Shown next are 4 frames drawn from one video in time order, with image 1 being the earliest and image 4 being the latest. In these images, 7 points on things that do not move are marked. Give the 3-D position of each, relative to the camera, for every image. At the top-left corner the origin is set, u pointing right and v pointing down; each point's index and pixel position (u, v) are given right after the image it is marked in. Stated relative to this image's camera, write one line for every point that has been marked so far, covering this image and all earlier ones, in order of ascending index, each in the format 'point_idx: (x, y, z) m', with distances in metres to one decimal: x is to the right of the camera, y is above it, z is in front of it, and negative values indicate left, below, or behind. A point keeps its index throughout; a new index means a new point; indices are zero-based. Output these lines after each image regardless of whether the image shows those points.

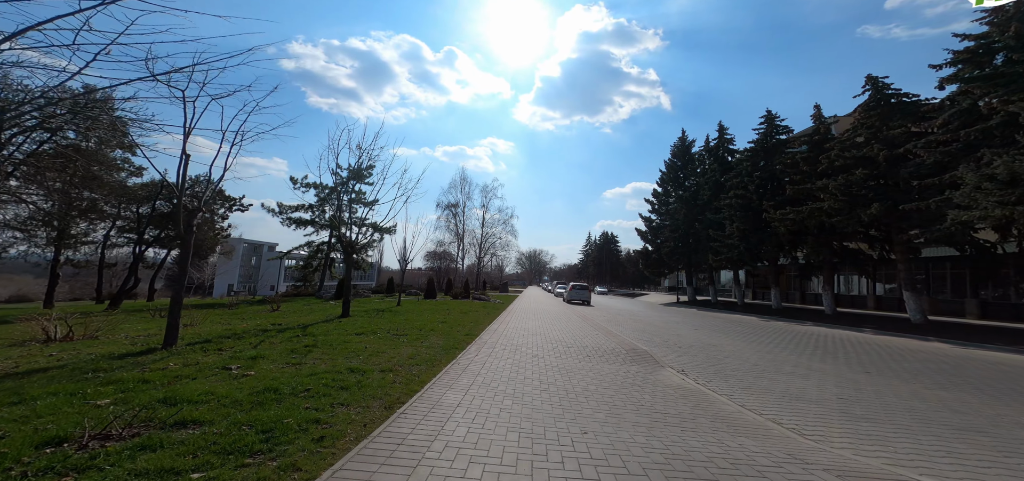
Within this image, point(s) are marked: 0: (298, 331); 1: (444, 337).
0: (-5.1, -2.2, +9.1) m
1: (-1.9, -2.6, +10.3) m
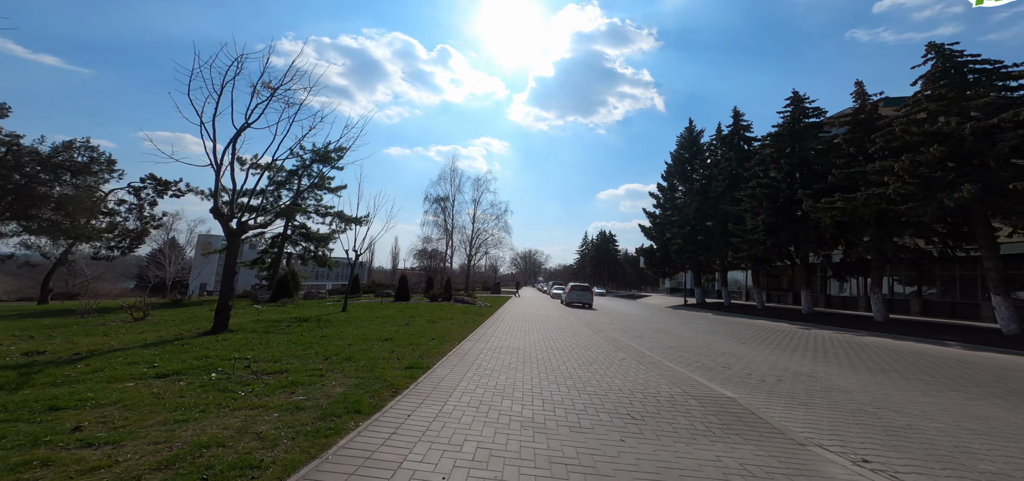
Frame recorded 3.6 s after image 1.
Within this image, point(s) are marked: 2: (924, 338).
0: (-5.4, -1.5, +4.2) m
1: (-2.2, -1.9, +5.5) m
2: (+20.2, -4.8, +18.8) m
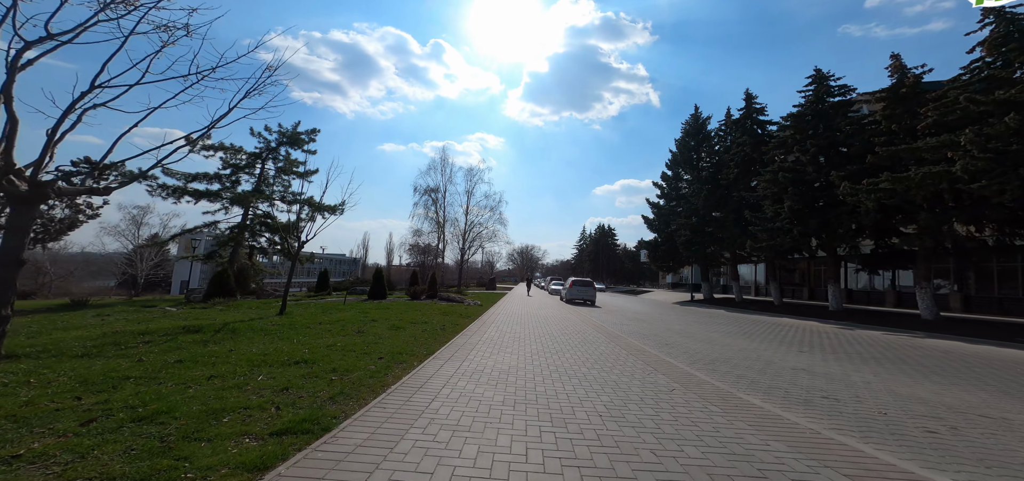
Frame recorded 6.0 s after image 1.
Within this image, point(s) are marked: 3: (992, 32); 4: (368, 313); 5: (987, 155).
0: (-5.6, -1.0, +0.9) m
1: (-2.4, -1.4, +2.3) m
2: (+19.9, -4.0, +15.8) m
3: (+22.7, +10.1, +18.1) m
4: (-4.8, -2.5, +12.9) m
5: (+19.2, +3.6, +15.6) m
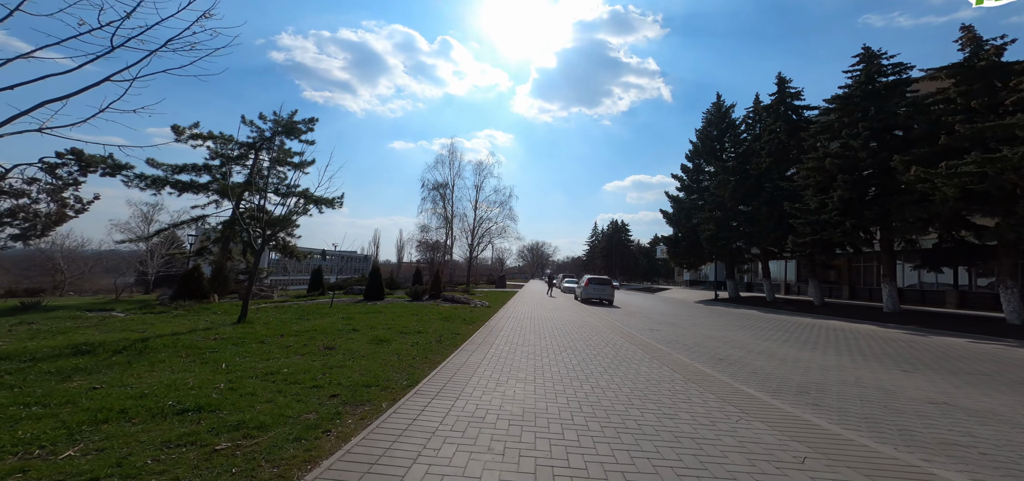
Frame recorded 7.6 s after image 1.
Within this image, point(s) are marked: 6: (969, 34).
0: (-5.6, -0.8, -1.2) m
1: (-2.3, -1.3, +0.1) m
2: (+20.3, -3.7, +13.0) m
3: (+23.1, +10.5, +15.2) m
4: (-4.4, -2.2, +10.8) m
5: (+19.7, +3.9, +12.8) m
6: (+22.3, +10.6, +18.7) m
